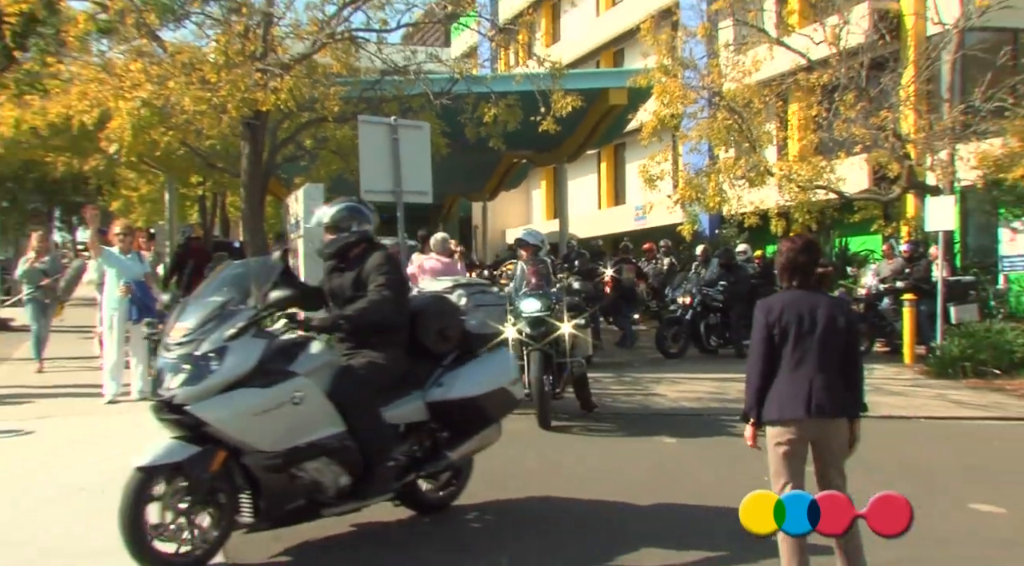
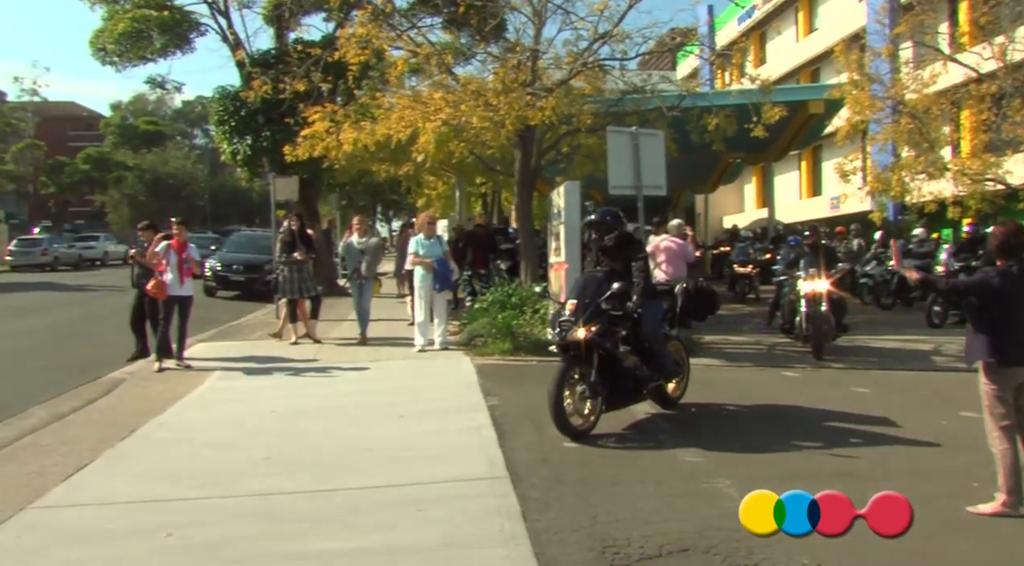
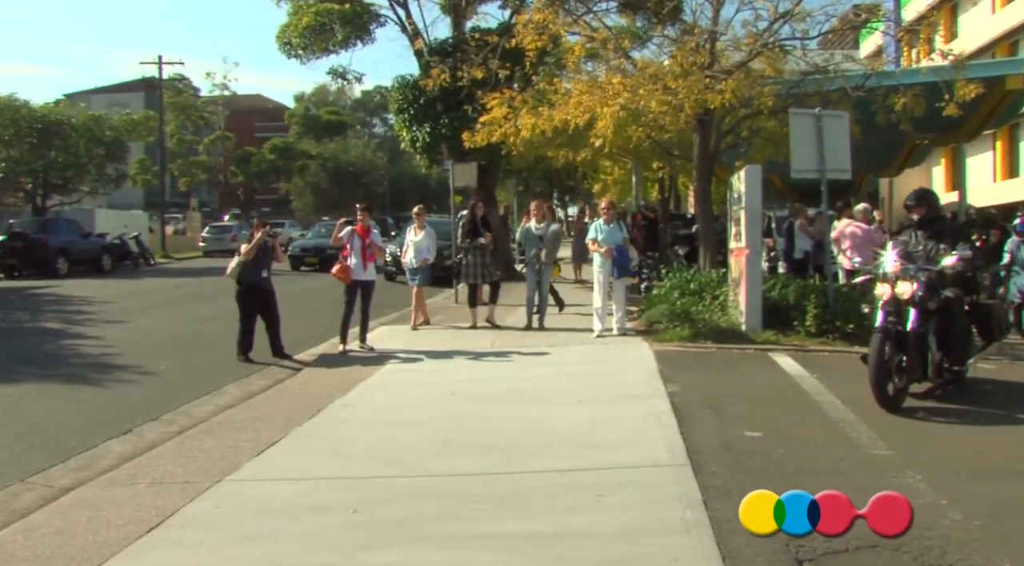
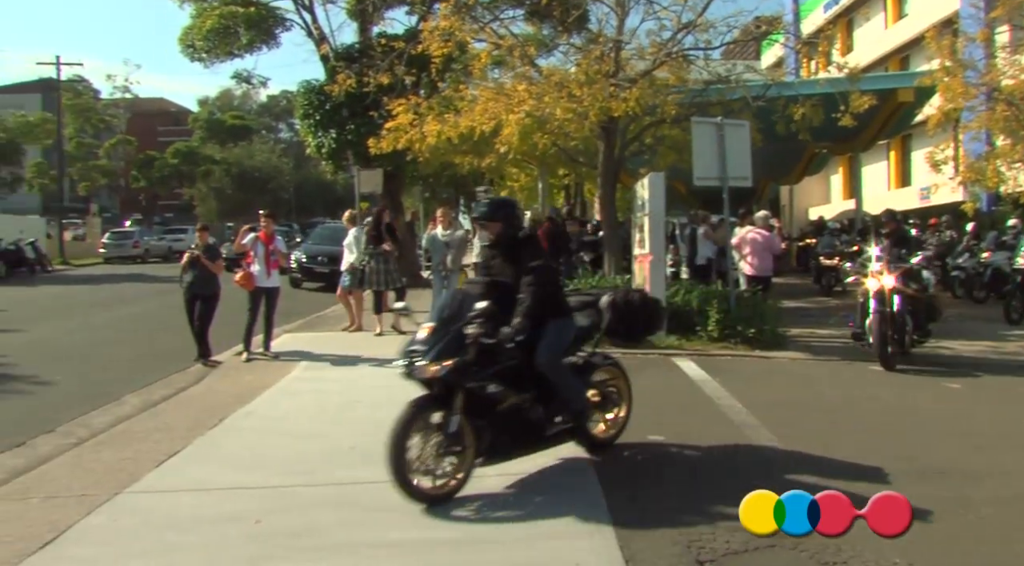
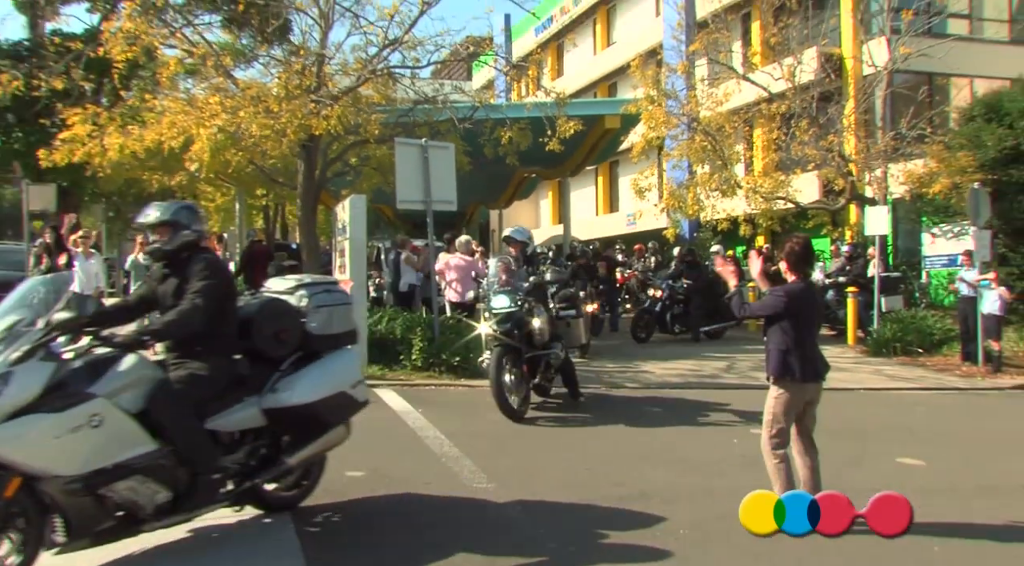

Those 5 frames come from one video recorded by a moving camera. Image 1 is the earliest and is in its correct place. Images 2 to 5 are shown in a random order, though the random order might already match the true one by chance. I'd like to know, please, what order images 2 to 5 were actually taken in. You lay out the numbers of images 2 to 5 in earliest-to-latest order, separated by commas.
5, 2, 4, 3
